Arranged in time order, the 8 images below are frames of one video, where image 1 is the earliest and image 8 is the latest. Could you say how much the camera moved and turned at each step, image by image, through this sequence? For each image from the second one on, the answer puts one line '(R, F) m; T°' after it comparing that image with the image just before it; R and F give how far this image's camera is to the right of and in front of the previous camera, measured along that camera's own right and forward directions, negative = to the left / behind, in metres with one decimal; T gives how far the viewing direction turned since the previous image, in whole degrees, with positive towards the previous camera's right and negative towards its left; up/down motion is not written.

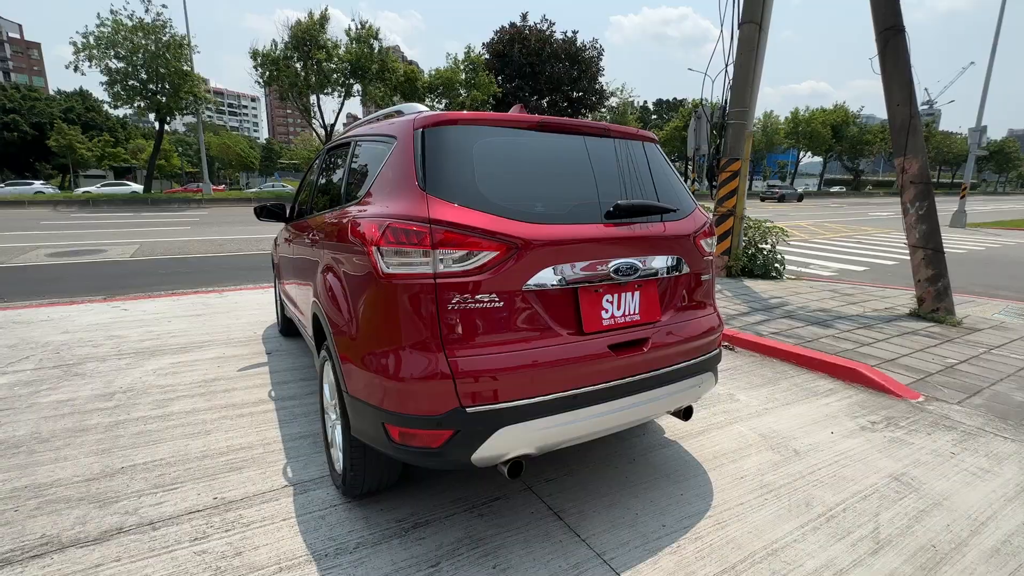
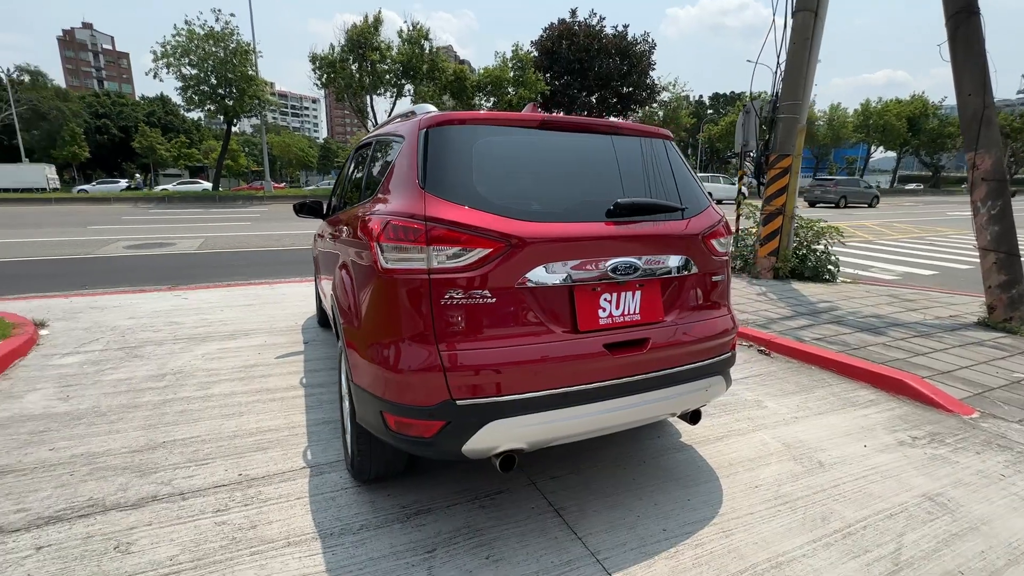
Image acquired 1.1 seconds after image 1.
(+0.2, 0.0) m; -6°
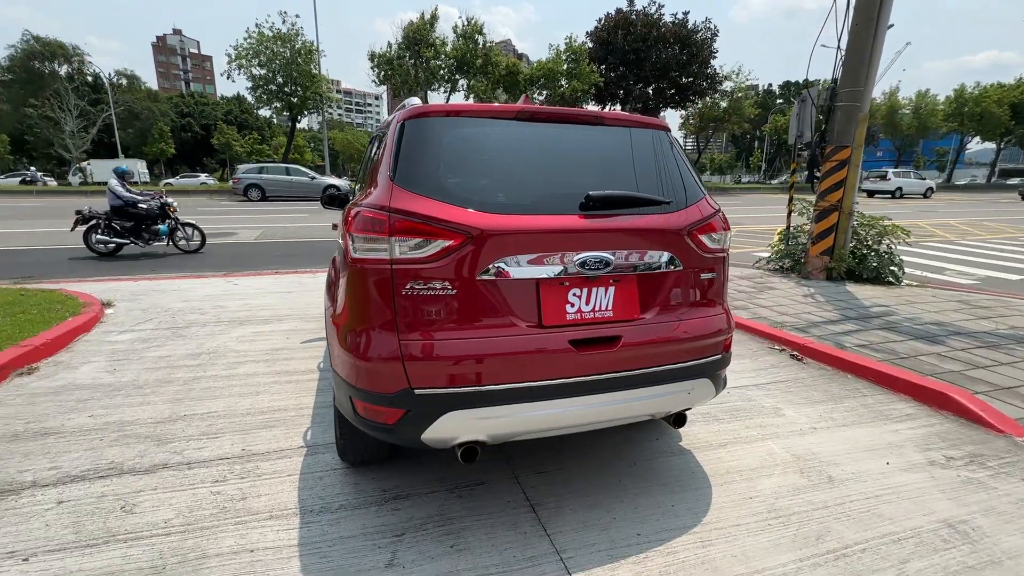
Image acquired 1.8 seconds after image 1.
(+0.4, 0.0) m; -6°
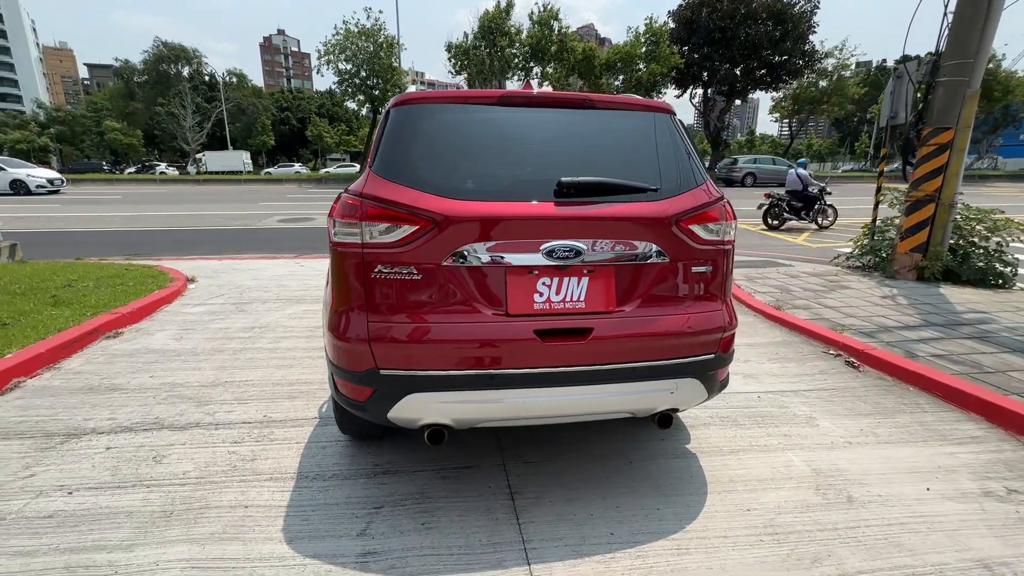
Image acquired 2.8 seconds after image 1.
(+0.4, 0.0) m; -9°
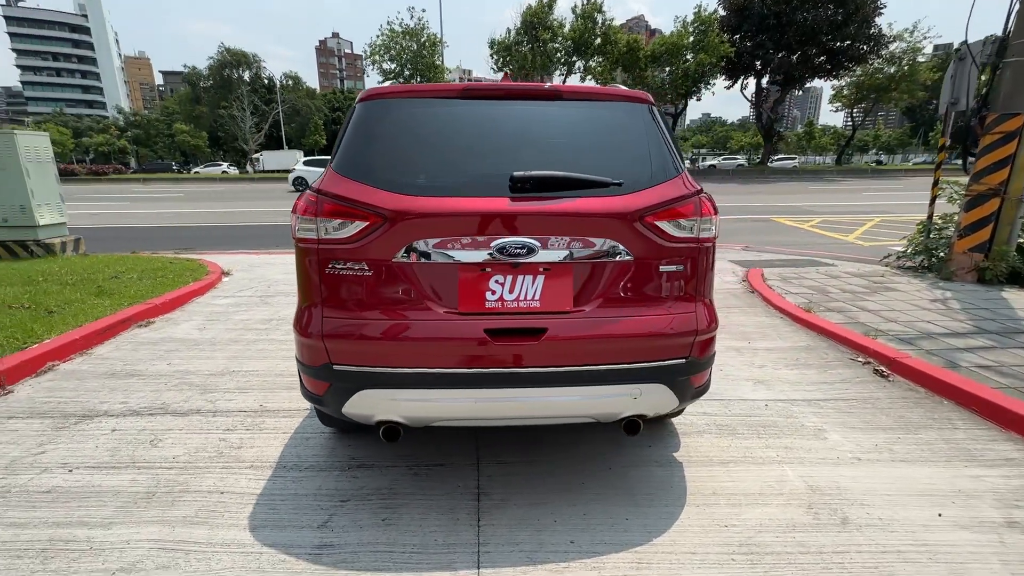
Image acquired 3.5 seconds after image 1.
(+0.4, +0.1) m; -5°
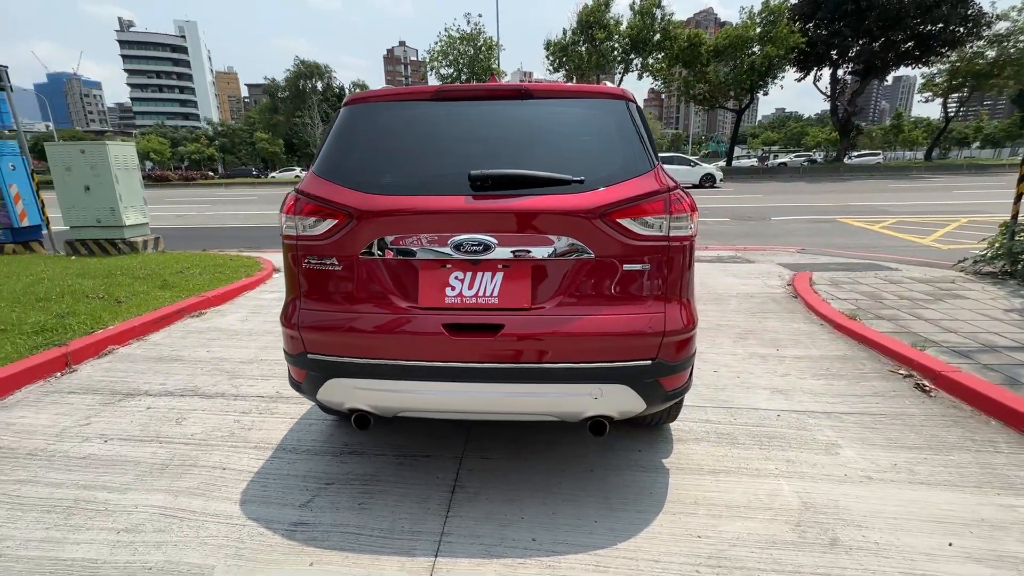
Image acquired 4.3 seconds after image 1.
(+0.4, 0.0) m; -7°
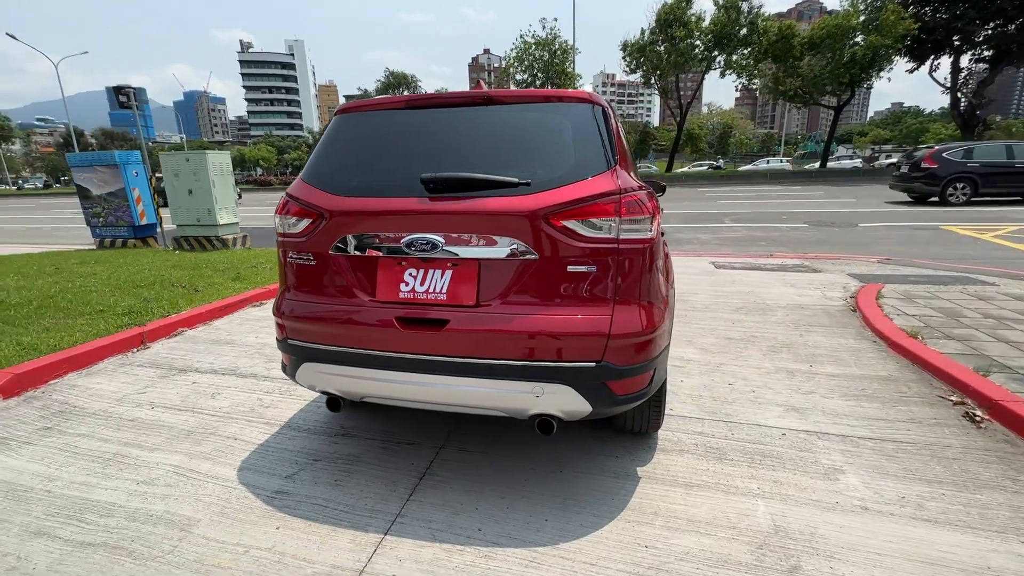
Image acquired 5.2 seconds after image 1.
(+0.5, 0.0) m; -9°
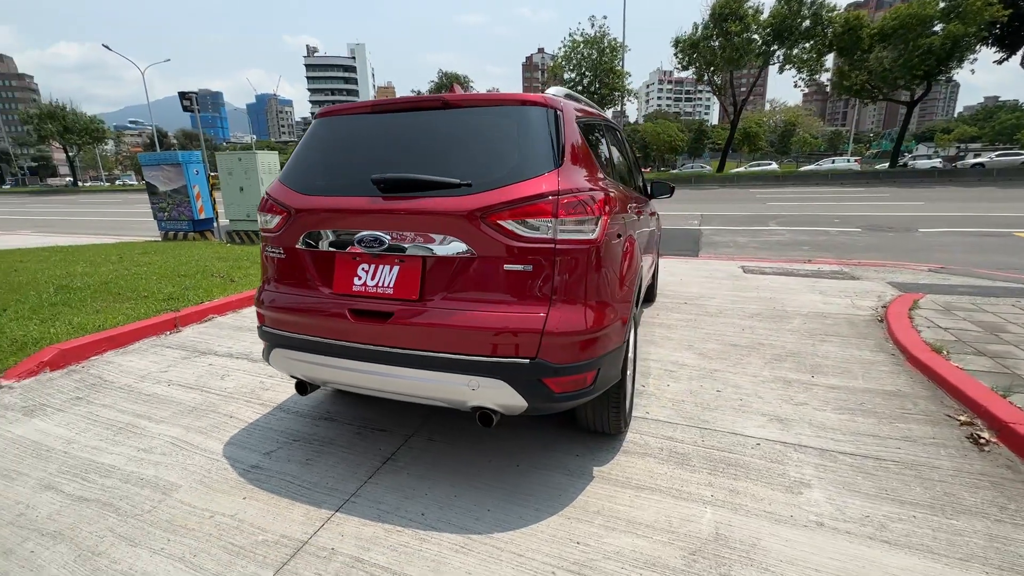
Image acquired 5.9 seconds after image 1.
(+0.5, -0.1) m; -6°
